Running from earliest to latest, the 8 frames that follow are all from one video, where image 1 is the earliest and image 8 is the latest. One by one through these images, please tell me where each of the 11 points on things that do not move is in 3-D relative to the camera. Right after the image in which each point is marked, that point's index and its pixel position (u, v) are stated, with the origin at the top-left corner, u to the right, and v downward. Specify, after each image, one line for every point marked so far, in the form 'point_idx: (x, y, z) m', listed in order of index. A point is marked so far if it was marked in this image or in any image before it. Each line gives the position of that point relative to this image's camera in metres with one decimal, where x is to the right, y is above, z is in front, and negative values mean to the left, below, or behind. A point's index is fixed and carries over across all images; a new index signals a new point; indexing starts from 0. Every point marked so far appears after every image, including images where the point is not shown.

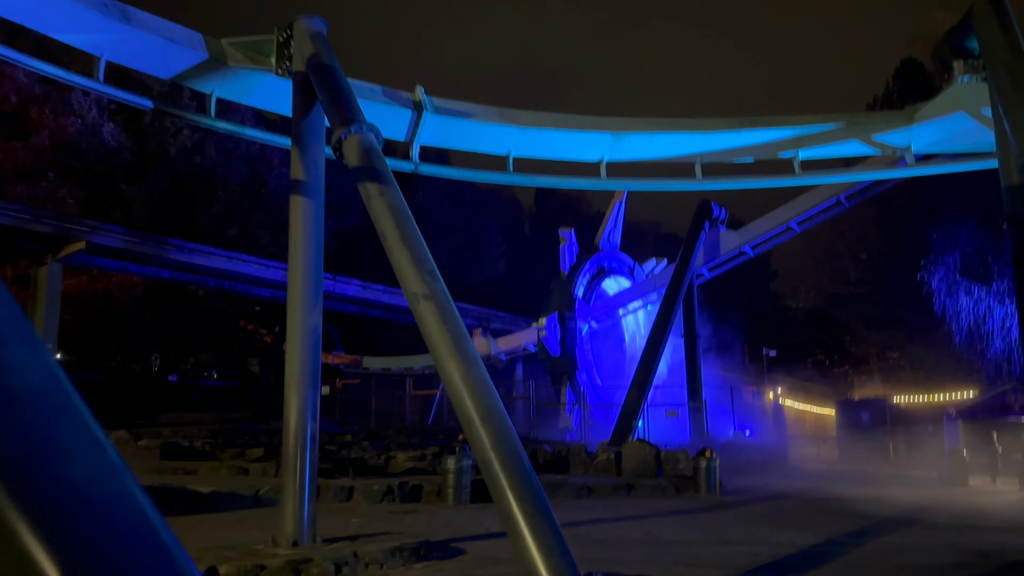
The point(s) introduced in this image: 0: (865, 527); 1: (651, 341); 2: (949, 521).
0: (+4.6, -3.1, +10.5) m
1: (+3.3, -1.3, +19.3) m
2: (+6.0, -3.2, +11.1) m
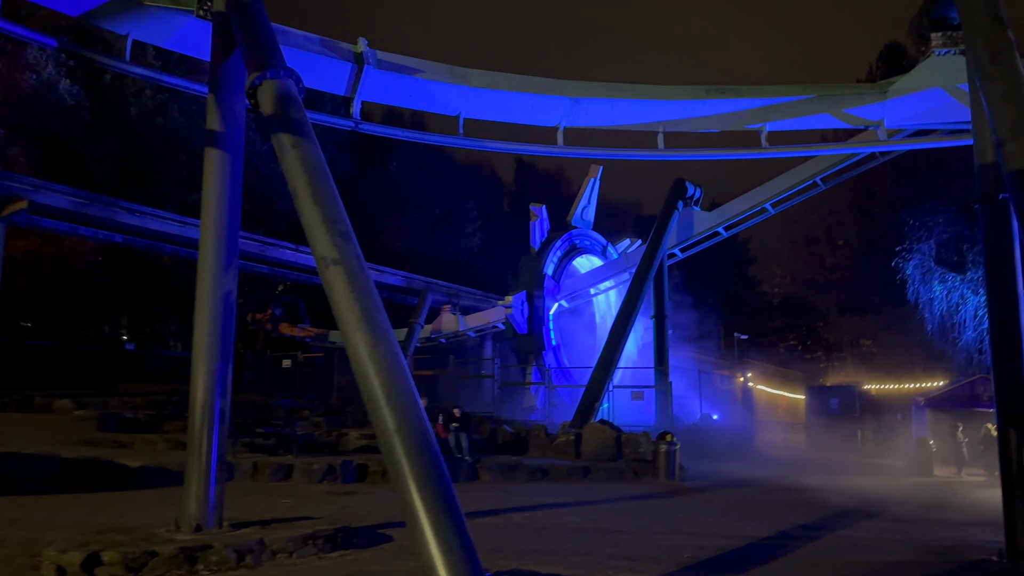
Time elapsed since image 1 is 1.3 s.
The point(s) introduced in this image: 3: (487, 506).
0: (+3.8, -2.9, +10.1) m
1: (+2.5, -0.8, +18.8) m
2: (+5.3, -3.0, +10.7) m
3: (-0.3, -2.6, +9.7) m
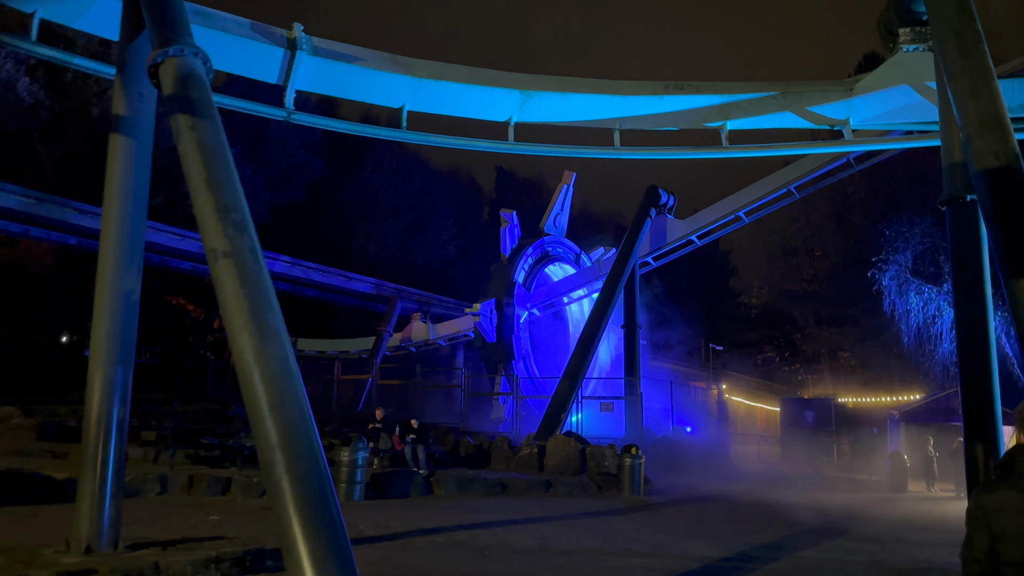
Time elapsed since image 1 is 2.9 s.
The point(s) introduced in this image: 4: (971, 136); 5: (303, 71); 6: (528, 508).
0: (+3.2, -3.0, +9.6) m
1: (+1.7, -1.0, +18.3) m
2: (+4.6, -3.1, +10.3) m
3: (-0.9, -2.7, +9.2) m
4: (+3.5, +1.2, +6.1) m
5: (-2.3, +2.4, +9.1) m
6: (+0.2, -3.1, +11.2) m
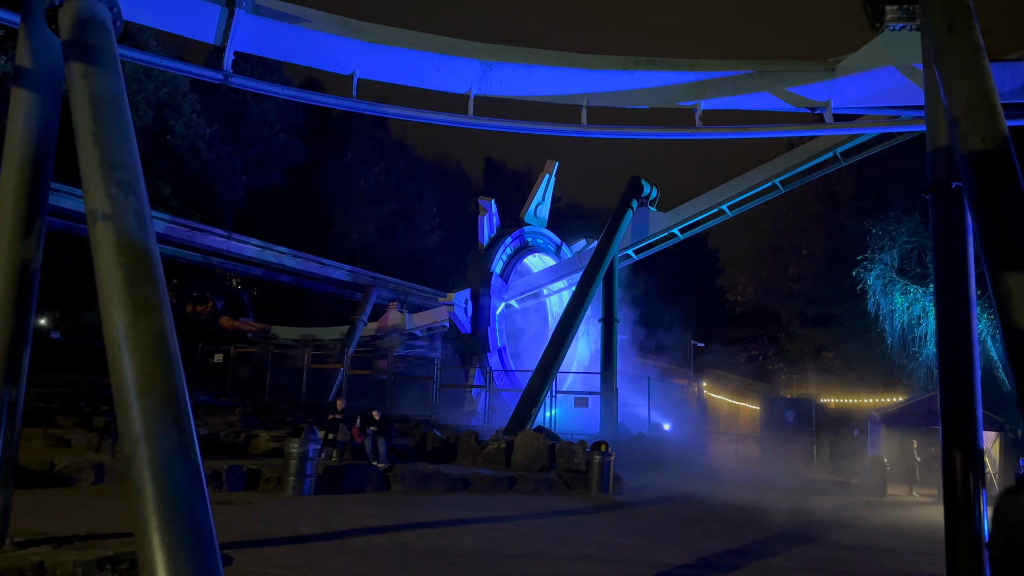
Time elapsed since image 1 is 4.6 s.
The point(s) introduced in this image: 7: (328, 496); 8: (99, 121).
0: (+2.7, -2.9, +9.1) m
1: (+1.1, -0.8, +17.8) m
2: (+4.1, -3.0, +9.8) m
3: (-1.5, -2.5, +8.6) m
4: (+3.1, +1.2, +5.6) m
5: (-2.7, +2.6, +8.5) m
6: (-0.4, -2.9, +10.7) m
7: (-2.5, -2.8, +10.9) m
8: (-2.2, +0.9, +4.4) m
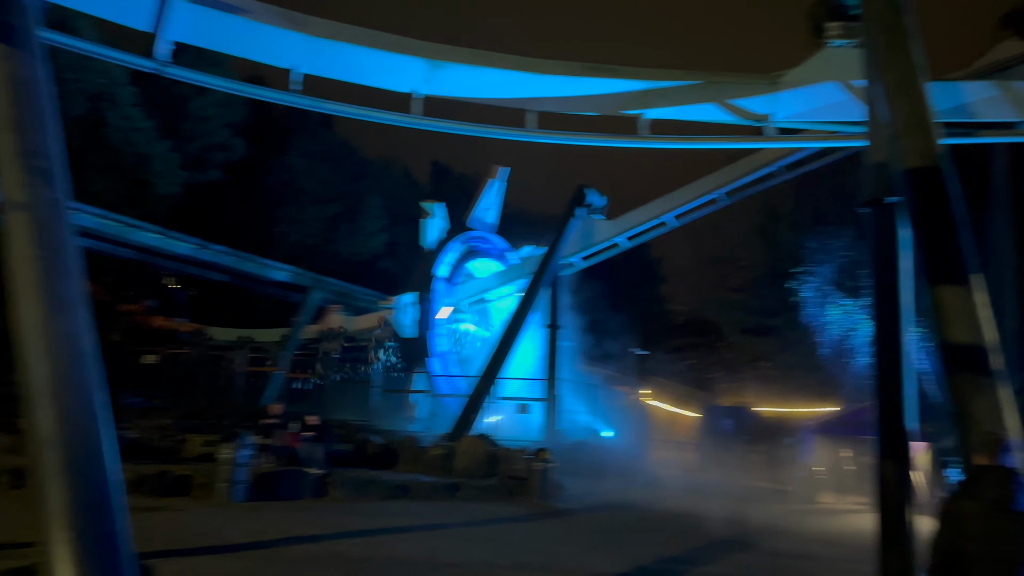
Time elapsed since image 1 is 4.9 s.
0: (+2.0, -3.0, +9.2) m
1: (-0.1, -0.9, +17.7) m
2: (+3.4, -3.2, +9.9) m
3: (-2.1, -2.5, +8.4) m
4: (+2.7, +1.1, +5.7) m
5: (-3.2, +2.6, +8.2) m
6: (-1.2, -2.9, +10.5) m
7: (-3.3, -2.8, +10.6) m
8: (-2.5, +0.9, +4.1) m
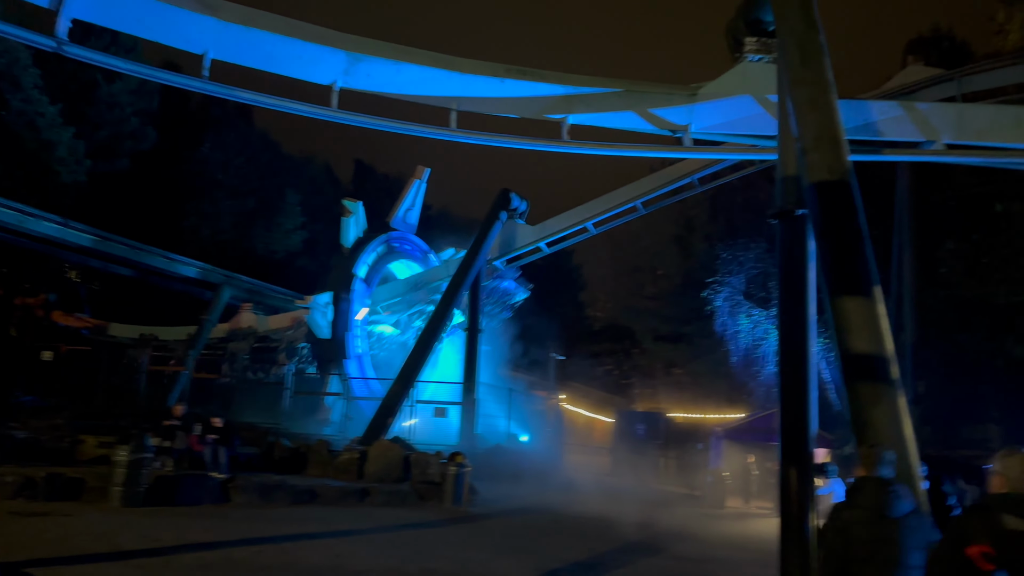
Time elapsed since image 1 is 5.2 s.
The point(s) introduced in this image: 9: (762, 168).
0: (+1.0, -3.0, +9.2) m
1: (-1.9, -0.9, +17.5) m
2: (+2.3, -3.3, +10.1) m
3: (-3.0, -2.5, +8.0) m
4: (+2.1, +1.0, +5.8) m
5: (-4.0, +2.7, +7.7) m
6: (-2.3, -2.9, +10.2) m
7: (-4.4, -2.8, +10.1) m
8: (-2.9, +1.0, +3.8) m
9: (+4.9, +2.4, +15.9) m
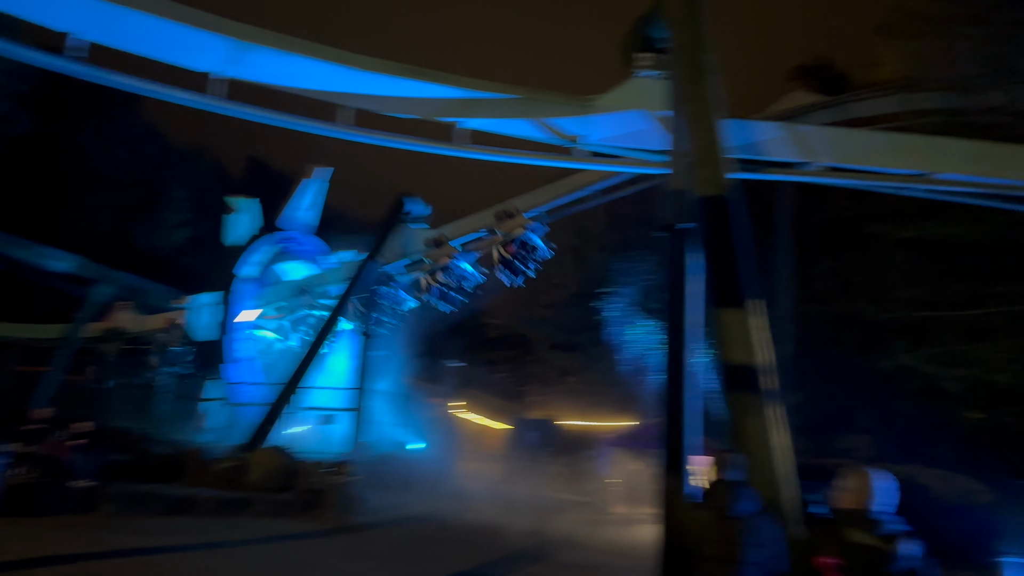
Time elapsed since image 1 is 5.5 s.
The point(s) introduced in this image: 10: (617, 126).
0: (-0.3, -3.1, +9.1) m
1: (-4.1, -1.0, +17.1) m
2: (+0.8, -3.4, +10.1) m
3: (-4.1, -2.4, +7.5) m
4: (+1.4, +1.0, +6.0) m
5: (-4.9, +2.8, +7.1) m
6: (-3.7, -2.9, +9.8) m
7: (-5.7, -2.7, +9.3) m
8: (-3.4, +1.1, +3.3) m
9: (+2.9, +2.1, +16.3) m
10: (+1.5, +2.2, +11.1) m
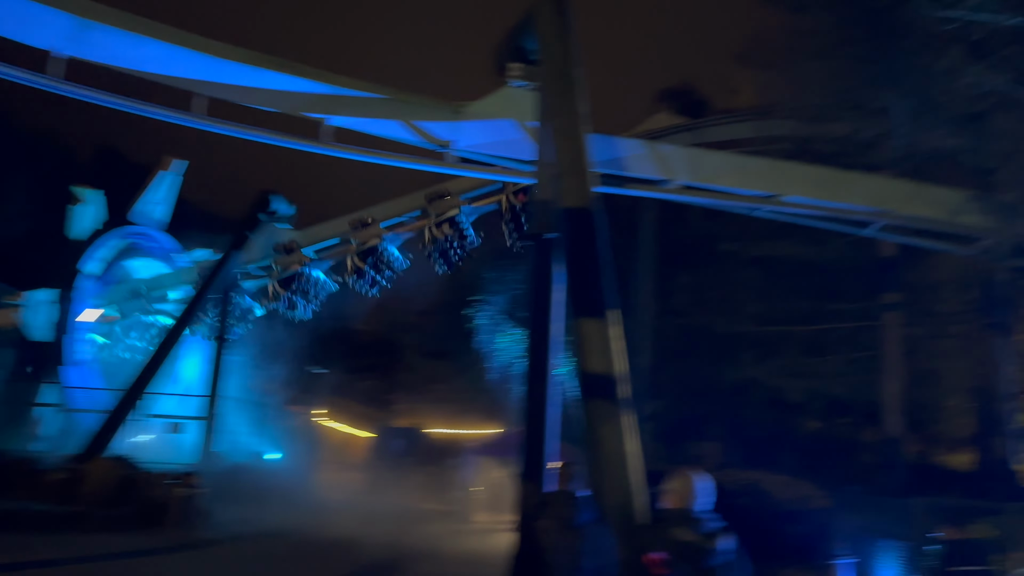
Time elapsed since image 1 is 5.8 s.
0: (-1.9, -3.2, +8.8) m
1: (-6.8, -1.0, +16.1) m
2: (-0.9, -3.5, +10.0) m
3: (-5.4, -2.3, +6.7) m
4: (+0.4, +0.9, +6.0) m
5: (-6.0, +2.9, +6.2) m
6: (-5.3, -2.9, +8.9) m
7: (-7.3, -2.6, +8.2) m
8: (-3.9, +1.1, +2.6) m
9: (+0.3, +1.9, +16.5) m
10: (-0.3, +2.1, +11.1) m
